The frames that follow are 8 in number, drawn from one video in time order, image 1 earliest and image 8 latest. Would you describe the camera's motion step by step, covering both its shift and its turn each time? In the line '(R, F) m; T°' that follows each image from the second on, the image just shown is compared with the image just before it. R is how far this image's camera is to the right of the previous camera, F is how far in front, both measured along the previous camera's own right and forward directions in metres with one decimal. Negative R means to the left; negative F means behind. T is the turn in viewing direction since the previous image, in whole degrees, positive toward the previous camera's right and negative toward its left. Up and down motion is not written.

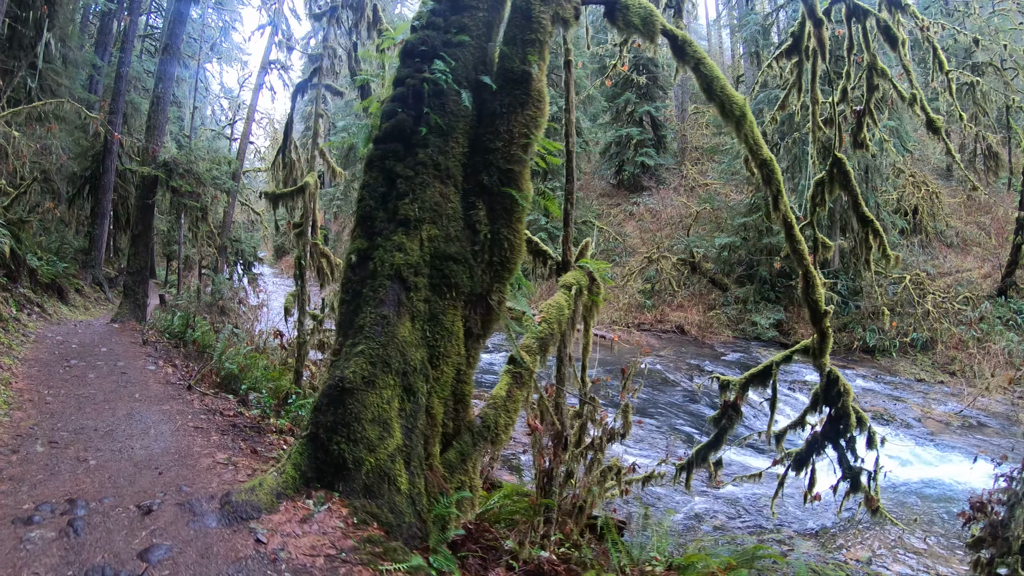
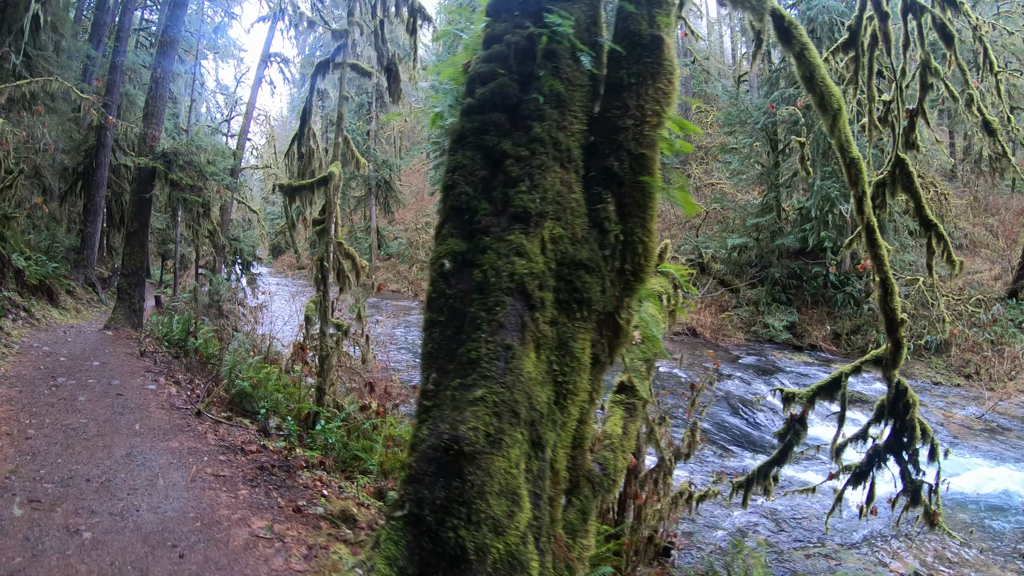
(-0.4, +0.5) m; +1°
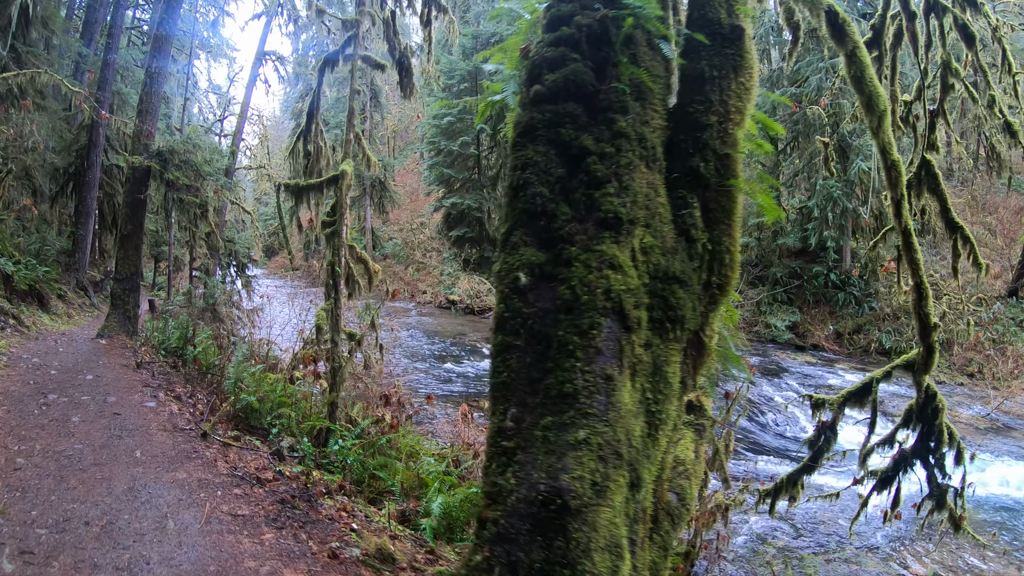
(-0.2, +0.2) m; +1°
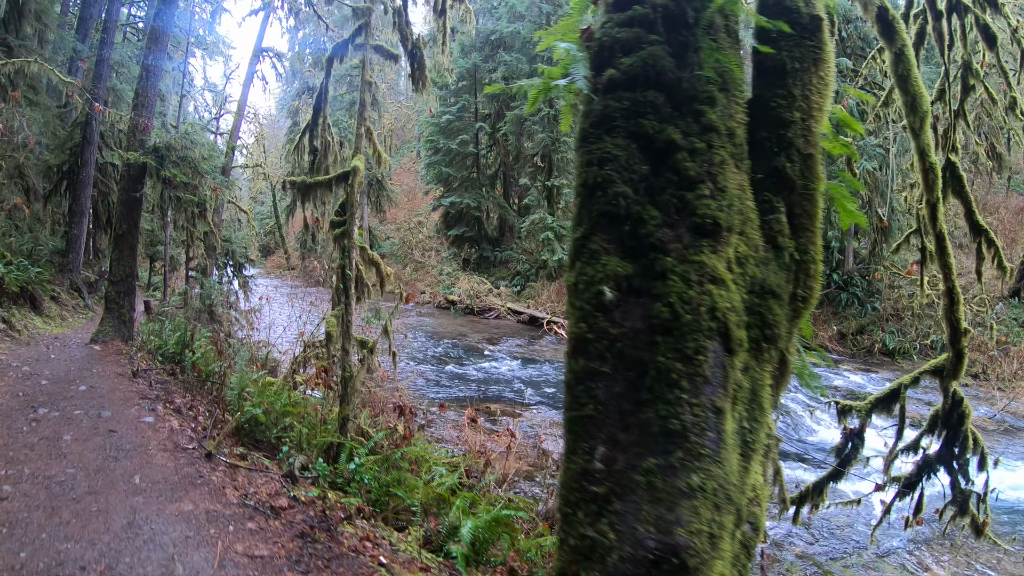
(-0.2, +0.2) m; 0°
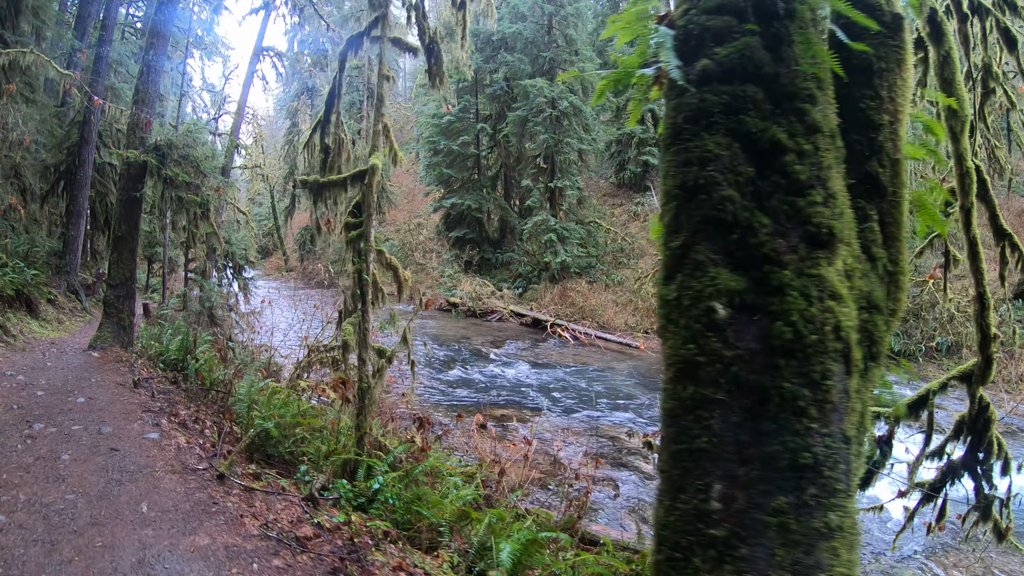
(-0.2, +0.2) m; 0°
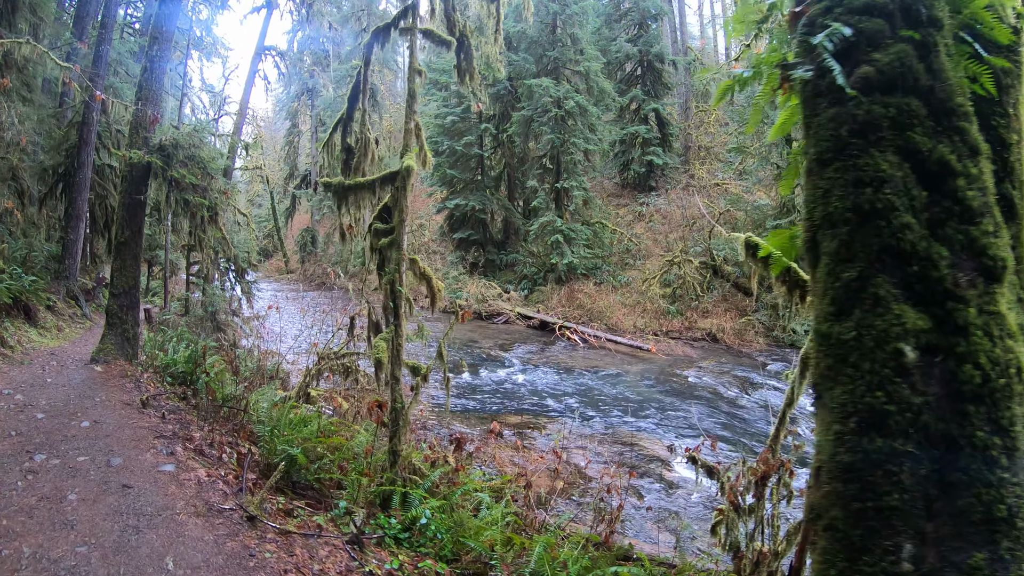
(-0.2, +0.3) m; 0°
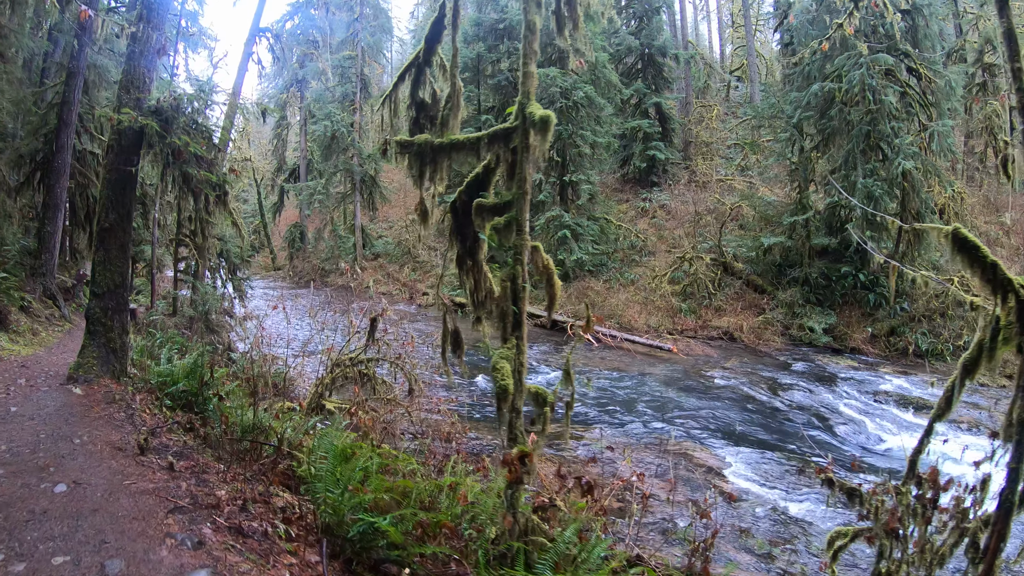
(-0.7, +0.8) m; +2°
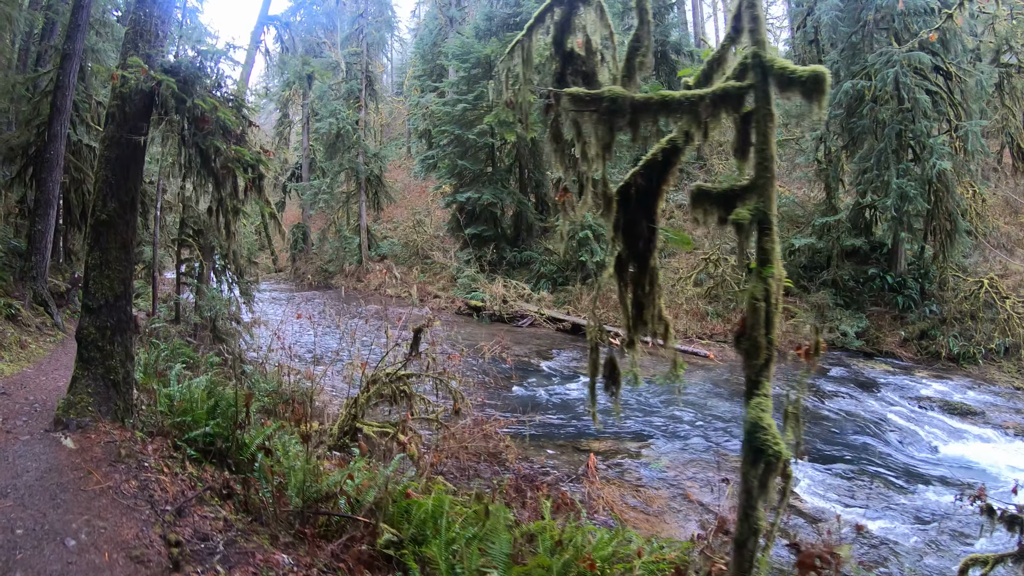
(-0.6, +0.8) m; 0°
